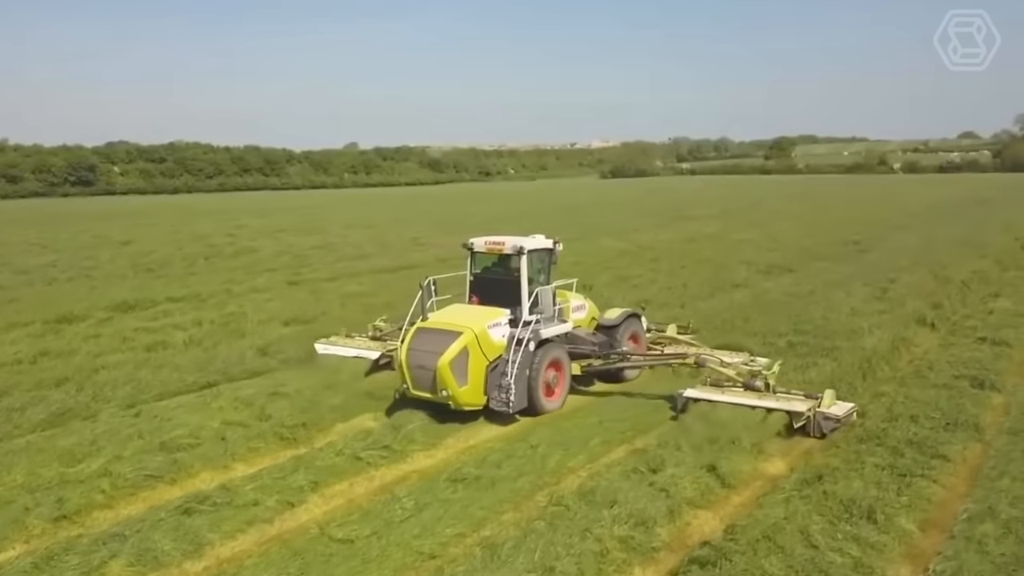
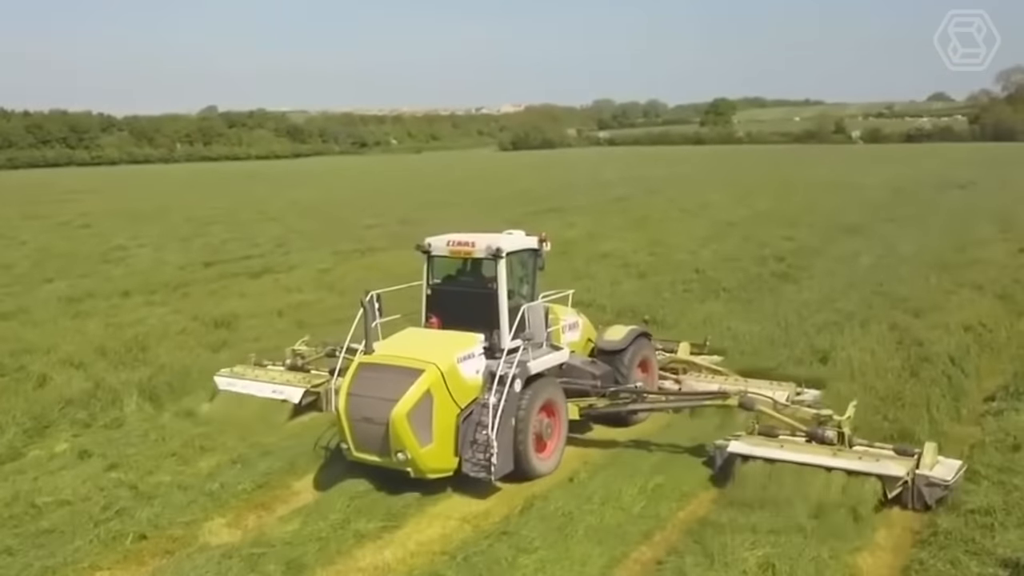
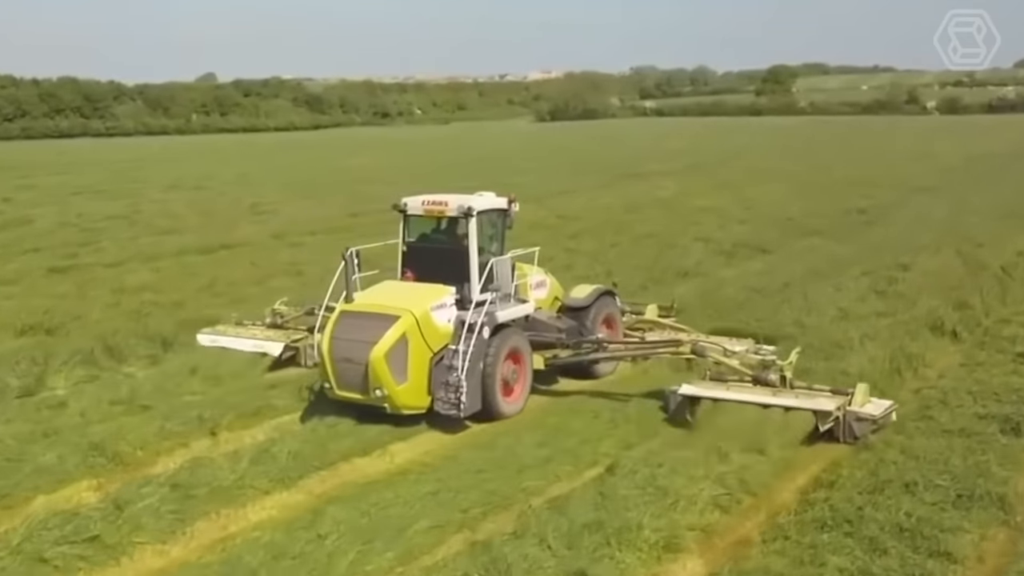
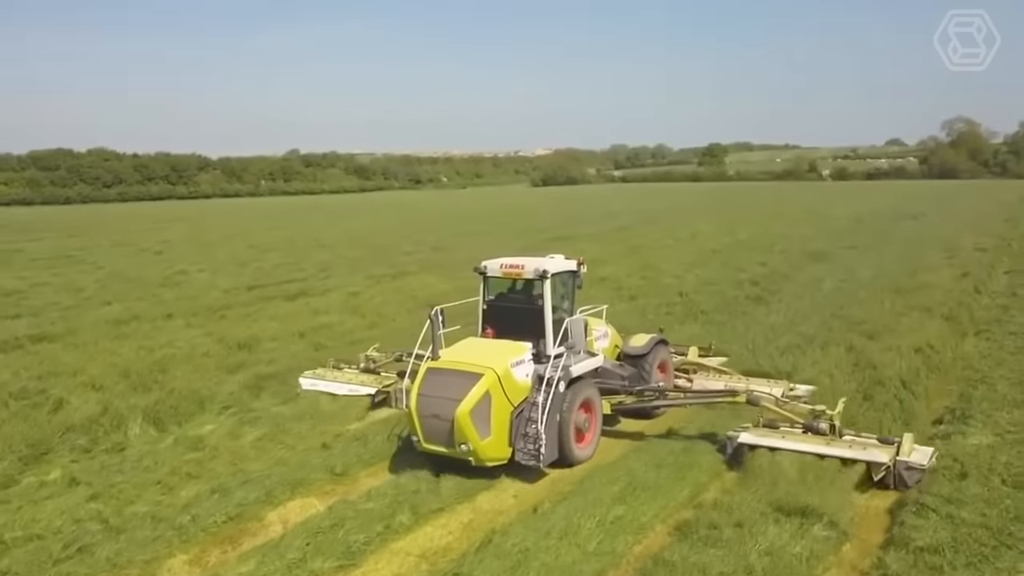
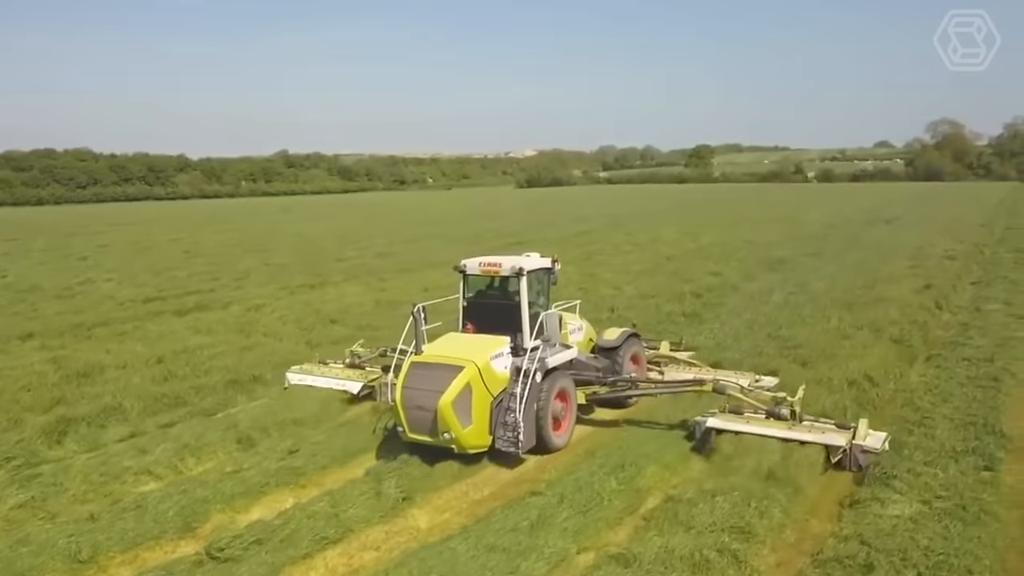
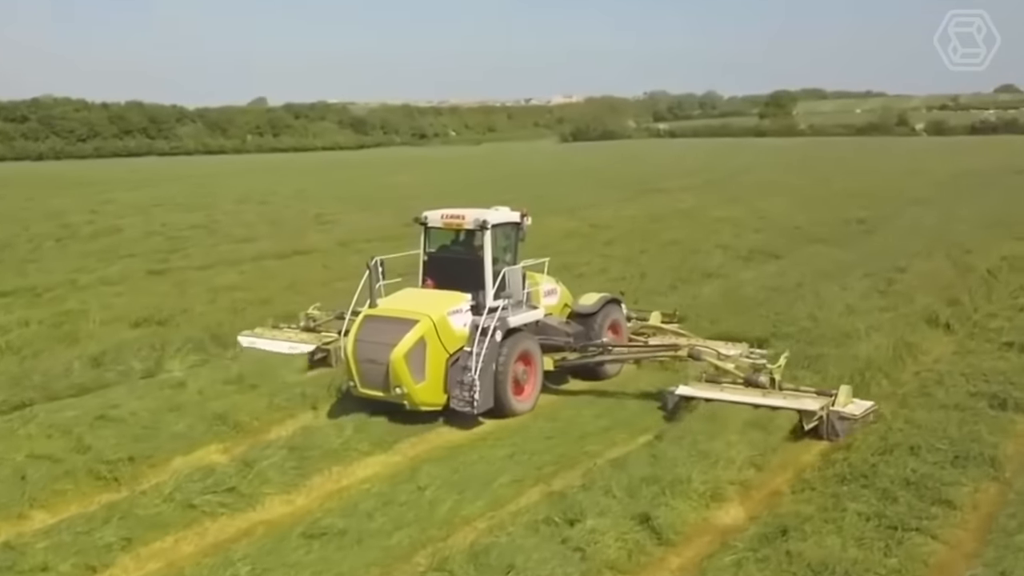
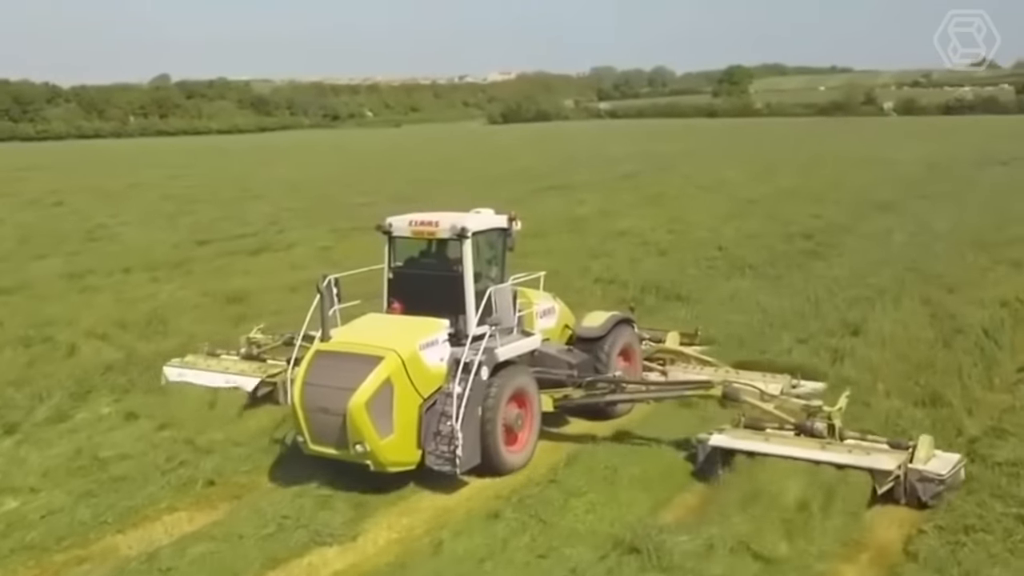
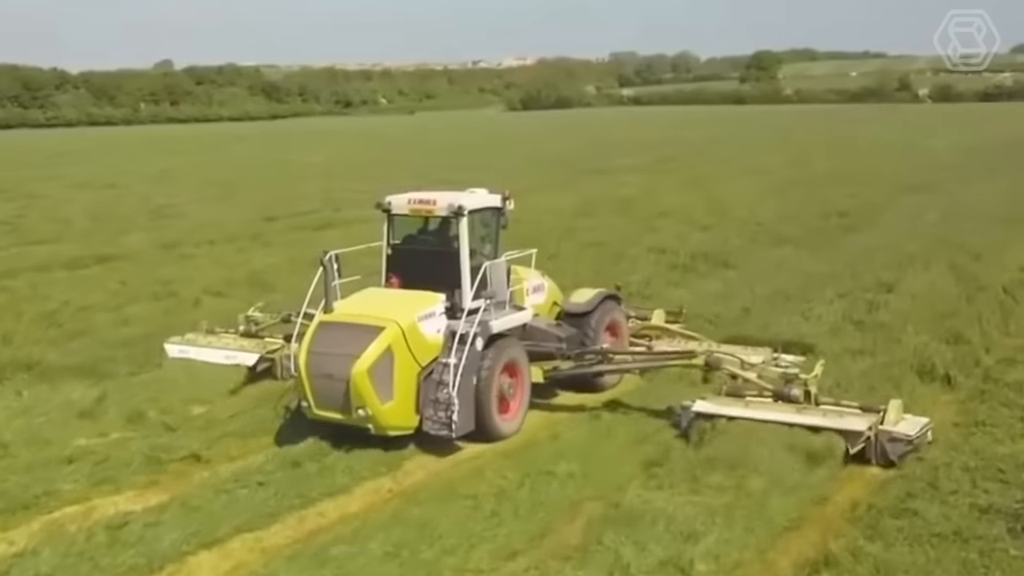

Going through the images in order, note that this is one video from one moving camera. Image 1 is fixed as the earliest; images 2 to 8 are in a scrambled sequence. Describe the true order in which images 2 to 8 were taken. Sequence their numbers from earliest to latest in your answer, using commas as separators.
6, 3, 8, 7, 2, 4, 5
